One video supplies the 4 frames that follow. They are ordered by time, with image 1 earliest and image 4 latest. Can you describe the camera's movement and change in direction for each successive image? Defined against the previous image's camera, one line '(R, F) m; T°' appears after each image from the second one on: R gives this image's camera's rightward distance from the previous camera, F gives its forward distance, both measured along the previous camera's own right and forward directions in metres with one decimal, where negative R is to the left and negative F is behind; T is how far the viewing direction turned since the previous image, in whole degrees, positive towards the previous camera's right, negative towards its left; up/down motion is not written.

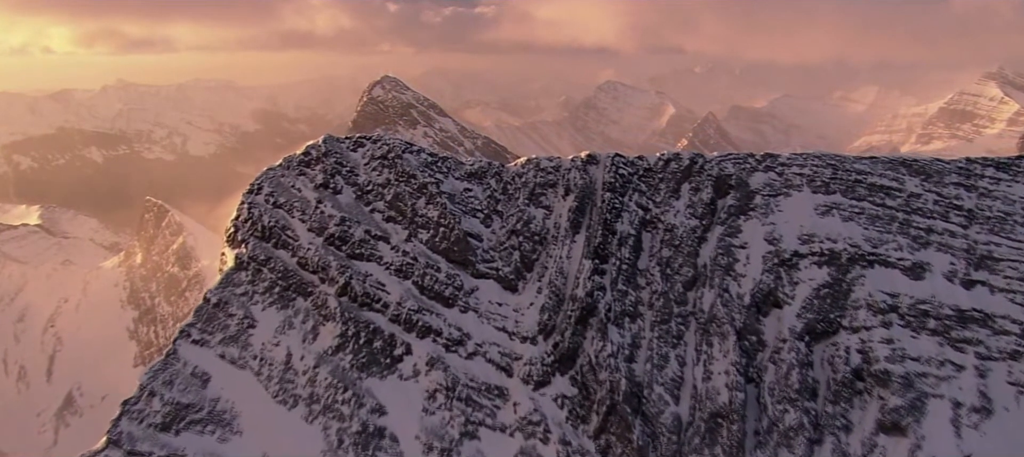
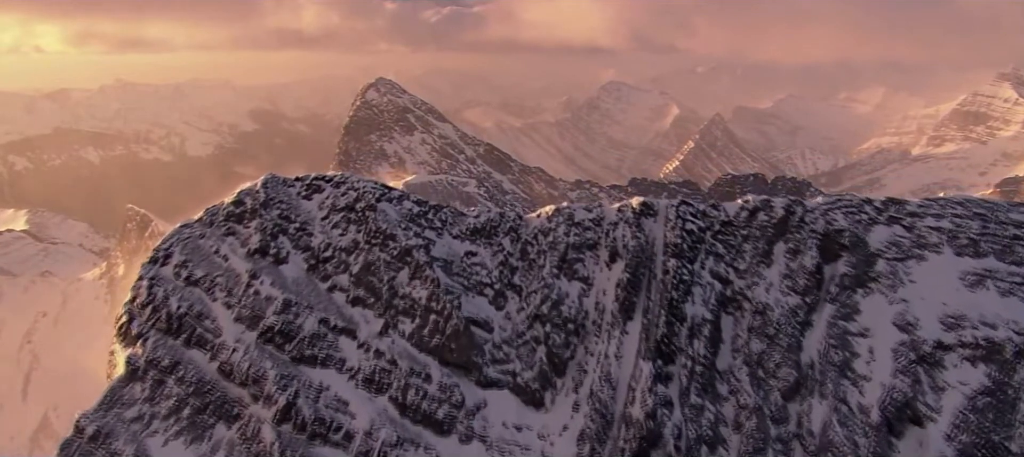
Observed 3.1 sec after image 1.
(-3.5, +47.3) m; 0°
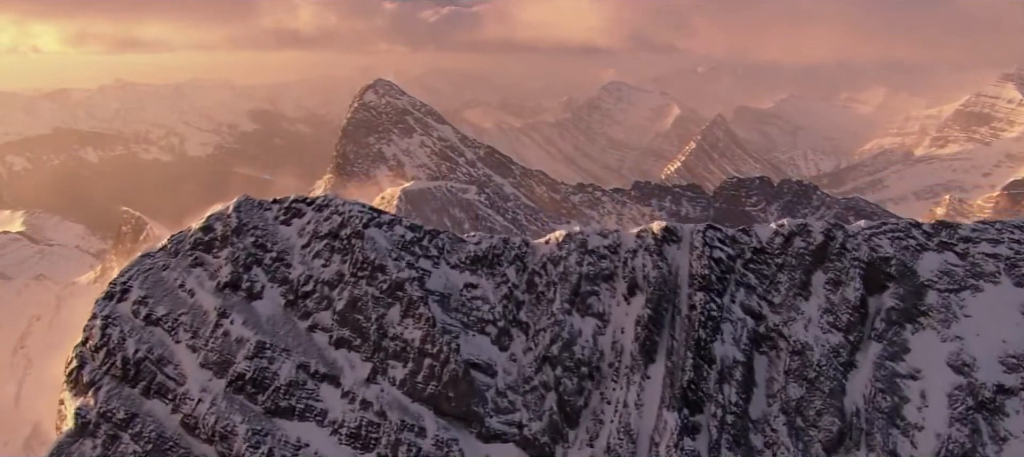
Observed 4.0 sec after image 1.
(-0.8, +12.7) m; 0°
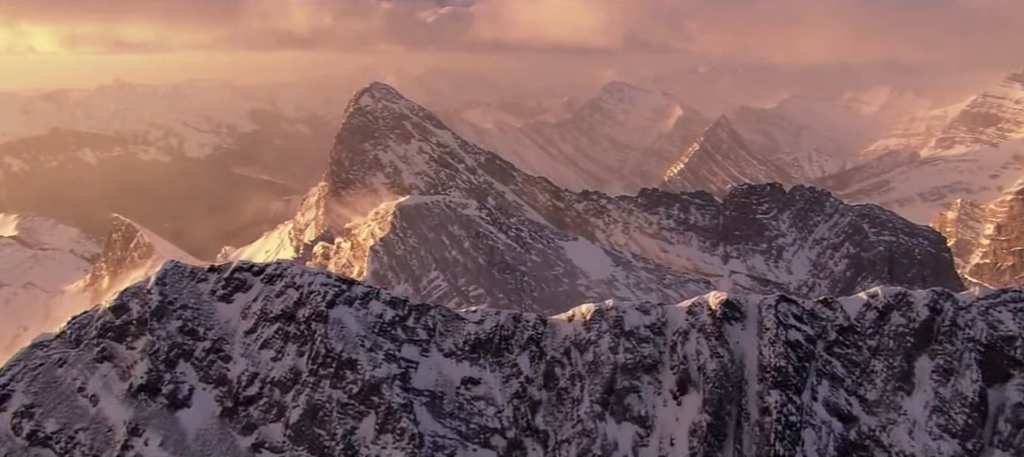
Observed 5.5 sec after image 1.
(-1.4, +23.4) m; 0°
